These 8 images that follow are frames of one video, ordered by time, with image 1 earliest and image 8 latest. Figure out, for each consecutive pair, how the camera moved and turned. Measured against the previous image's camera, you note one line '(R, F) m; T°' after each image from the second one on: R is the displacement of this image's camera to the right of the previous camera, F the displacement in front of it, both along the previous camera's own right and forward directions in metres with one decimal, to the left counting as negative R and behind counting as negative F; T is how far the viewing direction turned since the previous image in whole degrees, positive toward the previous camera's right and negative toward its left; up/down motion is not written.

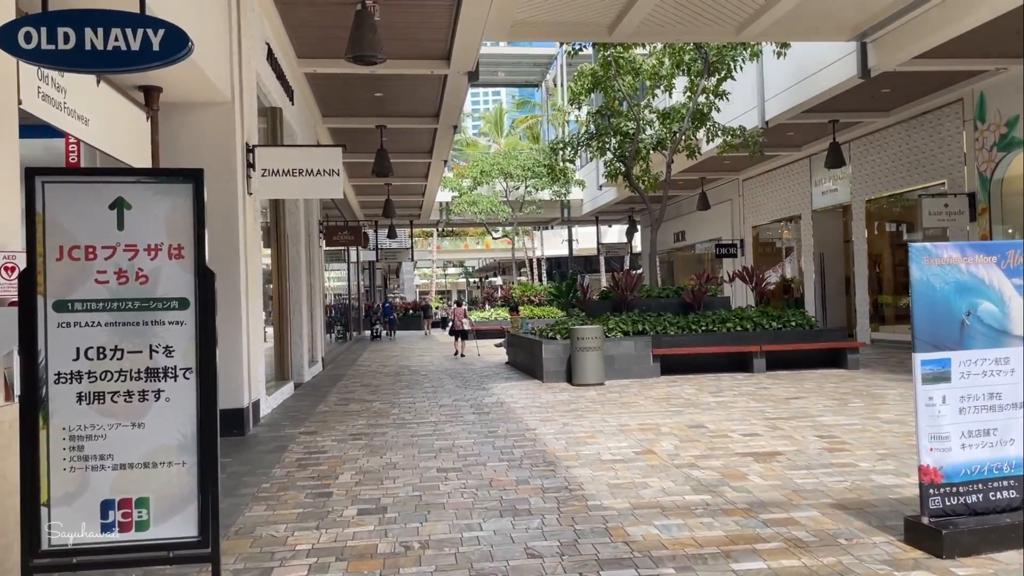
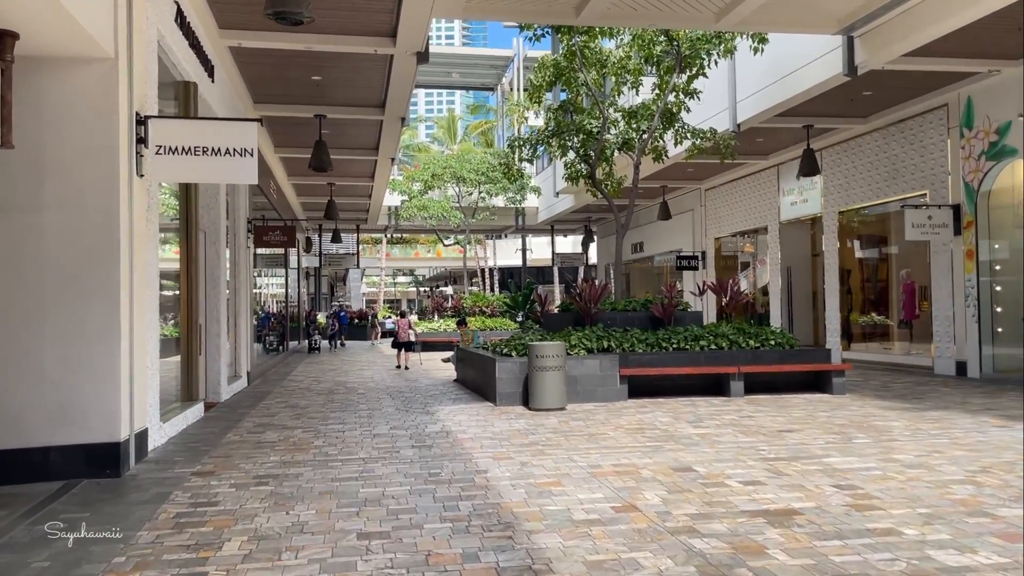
(0.0, +1.4) m; +3°
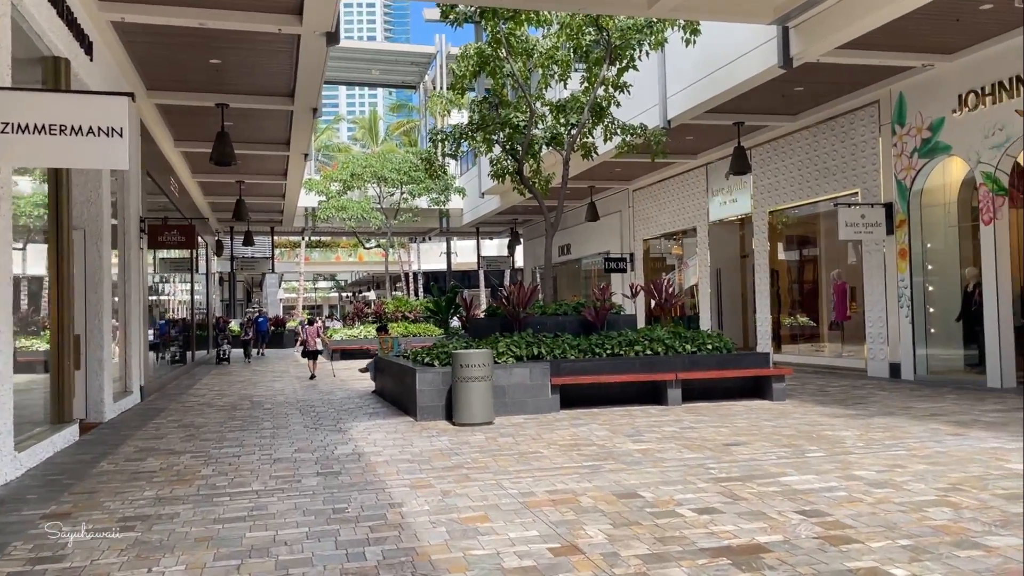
(+0.1, +0.8) m; +5°
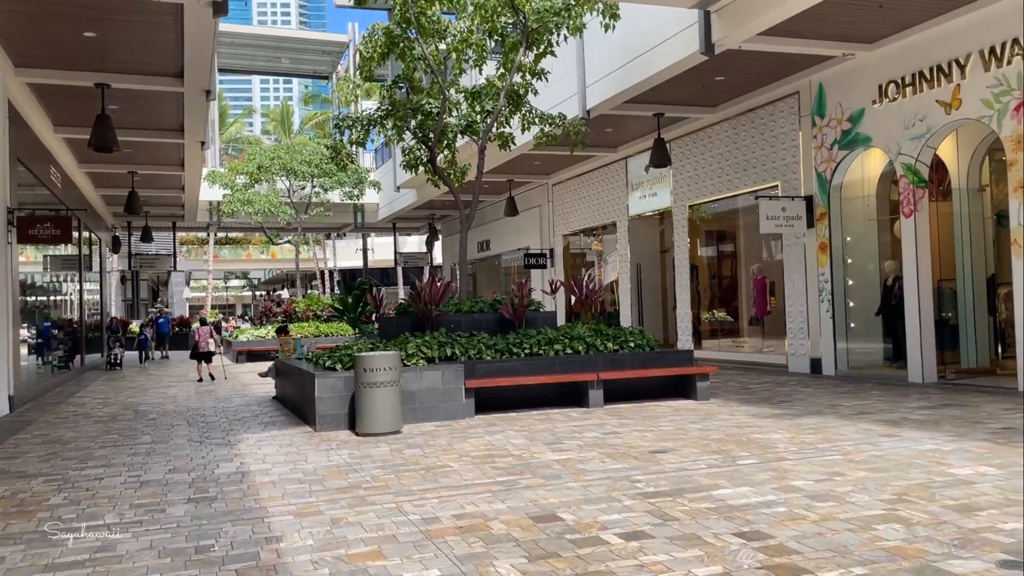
(+0.1, +0.7) m; +5°
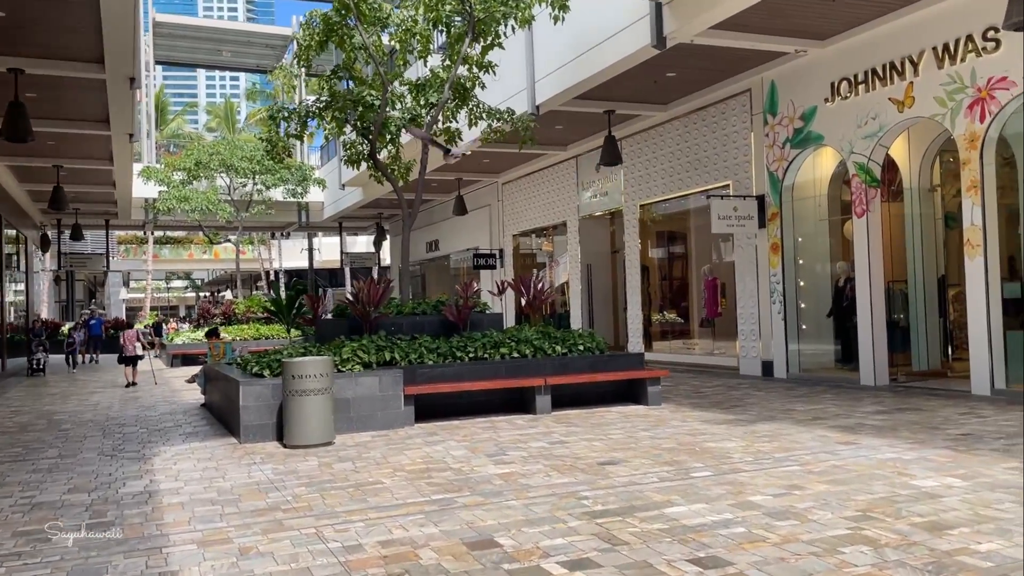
(+0.1, +0.5) m; +3°
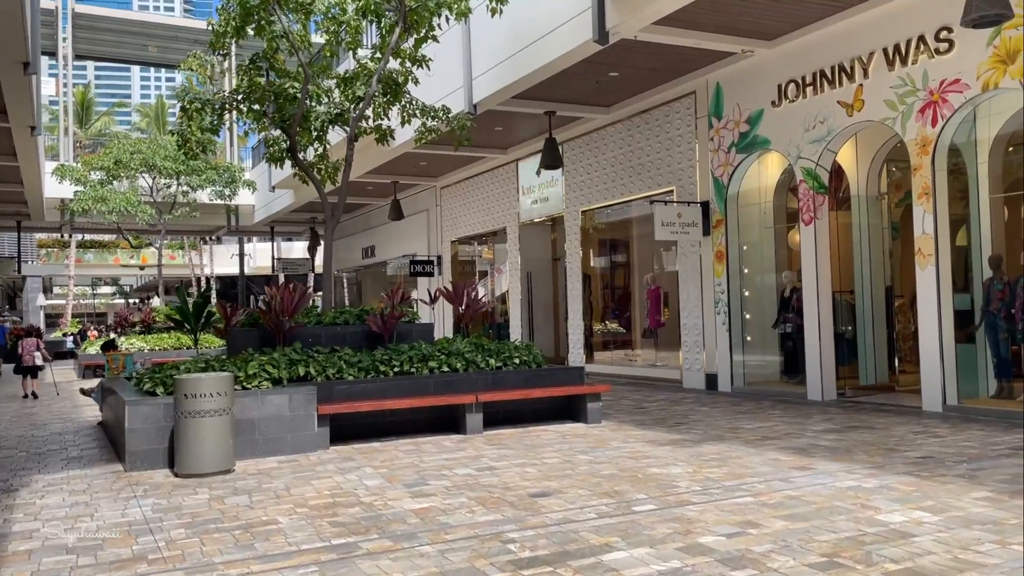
(+0.1, +0.7) m; +4°
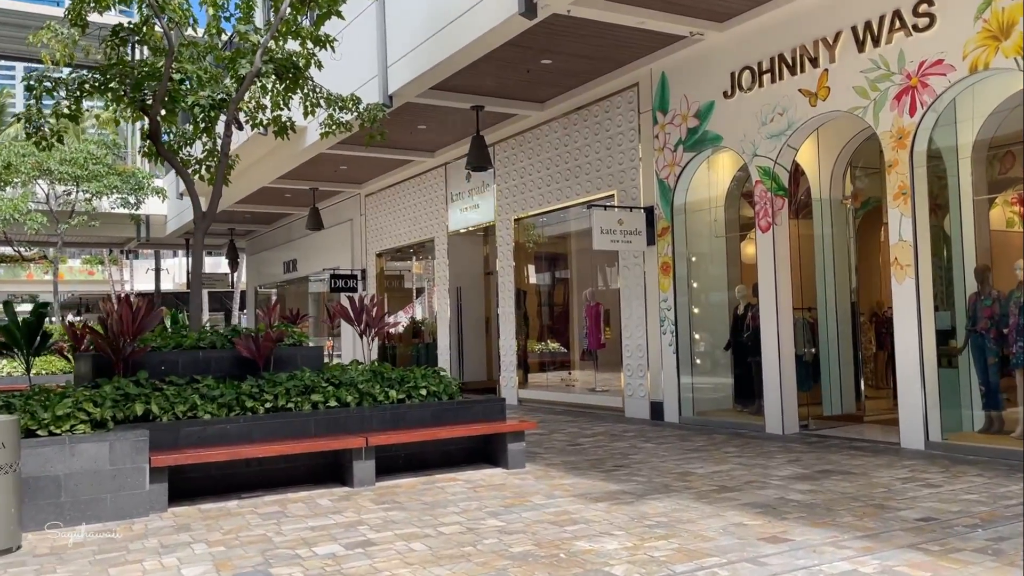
(+0.4, +1.5) m; +4°
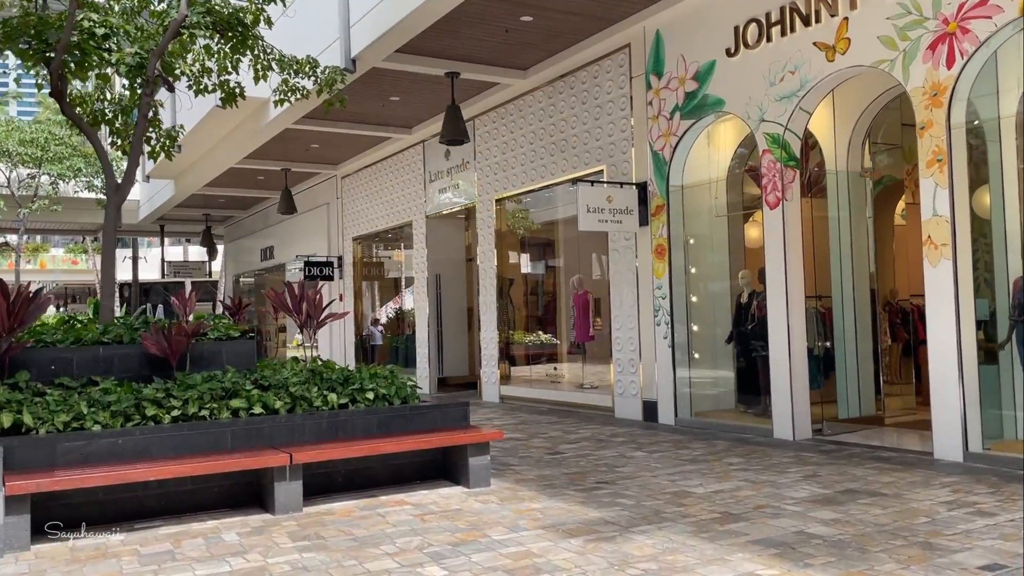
(+0.3, +1.2) m; 0°
